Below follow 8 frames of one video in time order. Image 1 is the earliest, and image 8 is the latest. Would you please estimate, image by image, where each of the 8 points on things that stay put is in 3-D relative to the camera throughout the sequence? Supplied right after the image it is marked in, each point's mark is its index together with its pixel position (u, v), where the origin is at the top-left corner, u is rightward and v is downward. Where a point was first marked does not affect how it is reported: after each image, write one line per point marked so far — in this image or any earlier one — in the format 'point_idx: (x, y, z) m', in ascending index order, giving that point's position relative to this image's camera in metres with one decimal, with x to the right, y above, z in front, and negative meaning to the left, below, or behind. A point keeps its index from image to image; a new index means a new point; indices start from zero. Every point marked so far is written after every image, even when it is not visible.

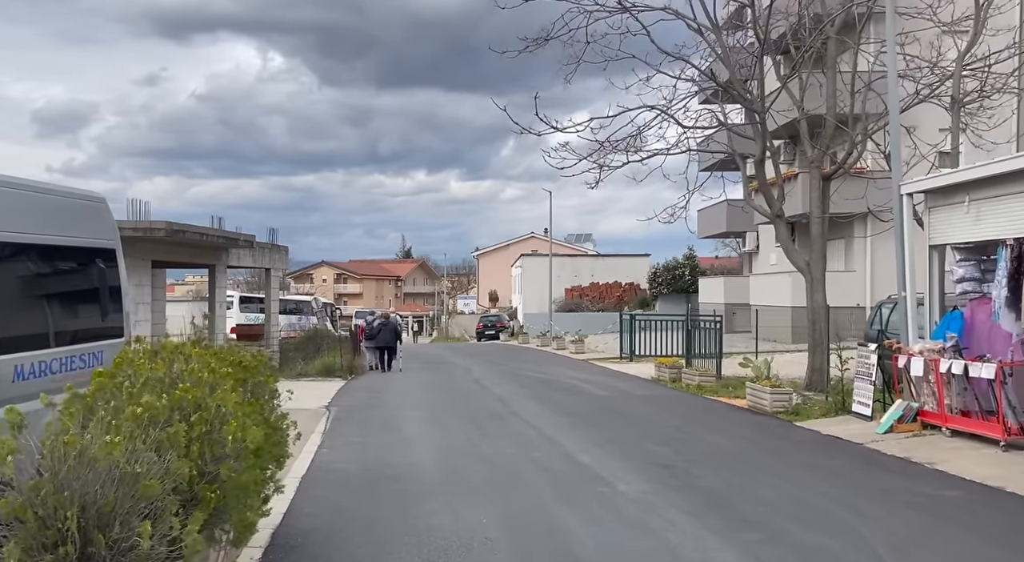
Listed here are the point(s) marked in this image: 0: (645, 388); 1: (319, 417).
0: (+2.5, -2.0, +17.9) m
1: (-2.8, -2.0, +14.4) m
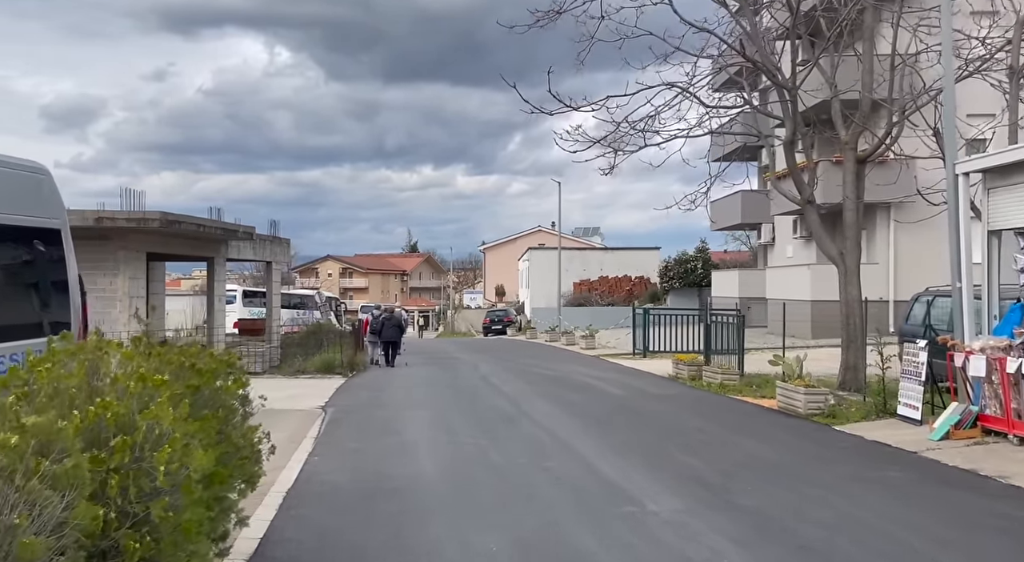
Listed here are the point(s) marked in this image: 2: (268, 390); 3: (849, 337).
0: (+2.7, -1.9, +16.7) m
1: (-2.7, -1.9, +13.3) m
2: (-4.4, -2.0, +17.5) m
3: (+5.1, -0.8, +14.5) m
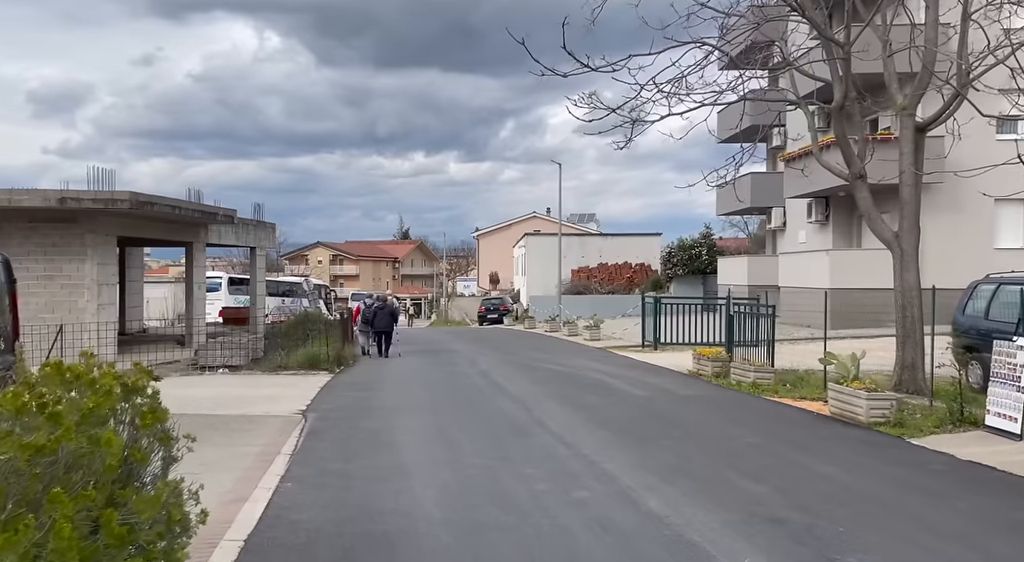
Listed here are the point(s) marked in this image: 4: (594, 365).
0: (+2.8, -1.7, +14.9) m
1: (-2.6, -1.7, +11.4) m
2: (-4.3, -1.7, +15.6) m
3: (+5.2, -0.7, +12.7) m
4: (+1.7, -1.7, +19.8) m
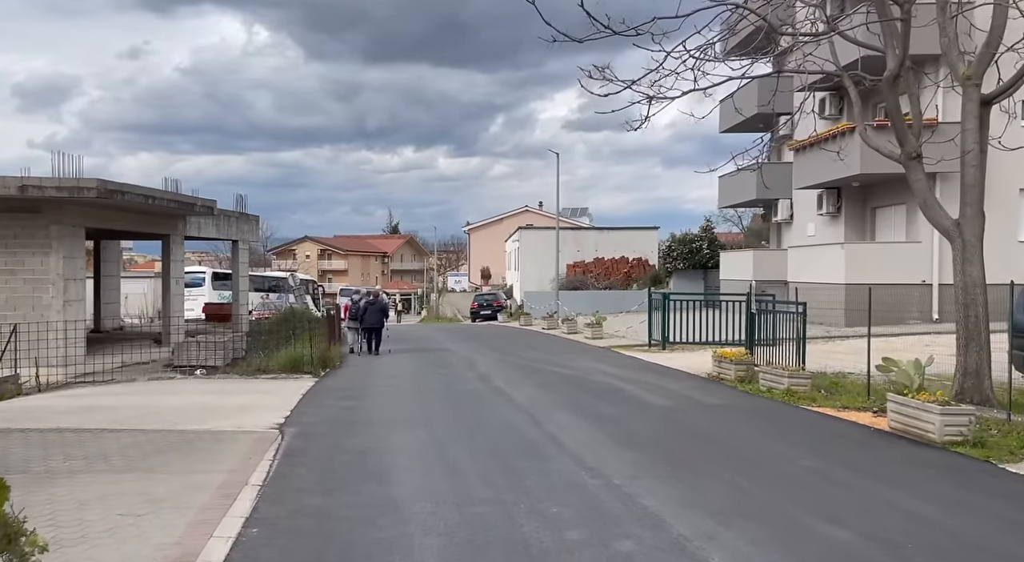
0: (+2.8, -1.6, +13.3) m
1: (-2.5, -1.7, +9.8) m
2: (-4.2, -1.7, +13.9) m
3: (+5.3, -0.6, +11.1) m
4: (+1.7, -1.6, +18.3) m
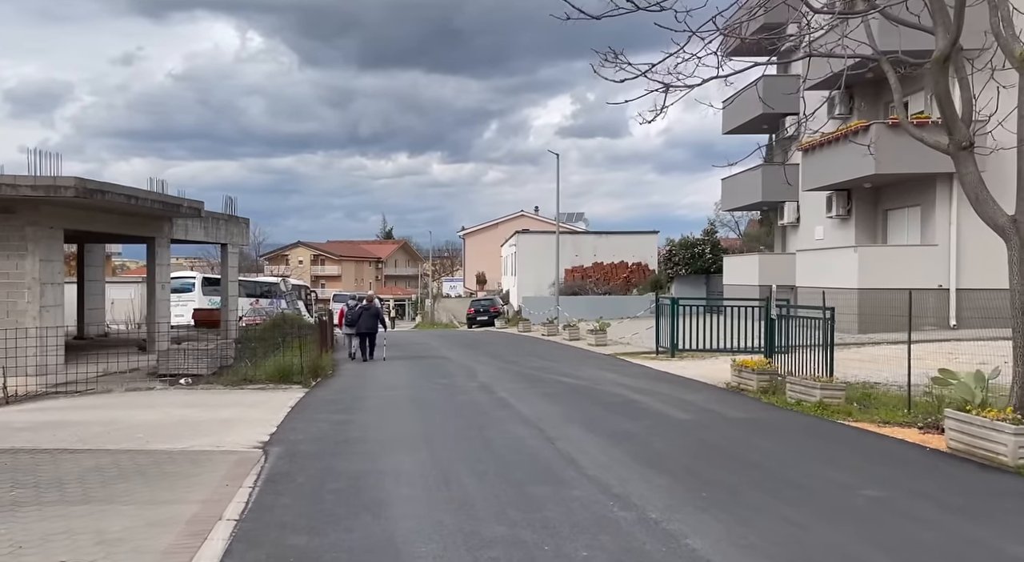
0: (+2.9, -1.6, +12.2) m
1: (-2.3, -1.7, +8.6) m
2: (-4.2, -1.7, +12.8) m
3: (+5.4, -0.6, +10.1) m
4: (+1.7, -1.7, +17.2) m
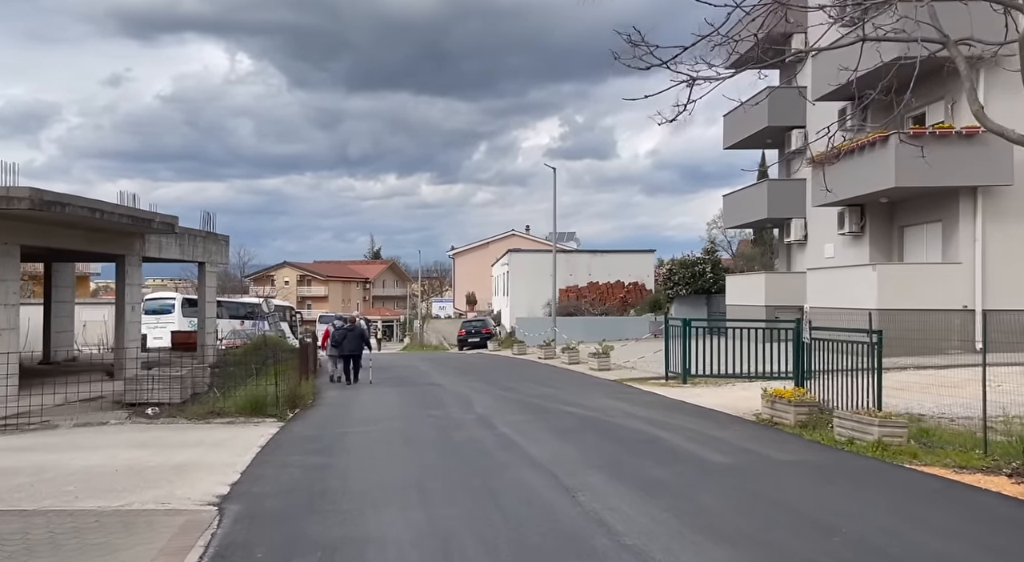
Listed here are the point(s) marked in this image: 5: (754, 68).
0: (+3.0, -1.8, +10.5) m
1: (-2.2, -1.8, +6.8) m
2: (-4.1, -1.9, +11.0) m
3: (+5.5, -0.8, +8.4) m
4: (+1.8, -2.0, +15.4) m
5: (+2.7, +2.2, +9.4) m
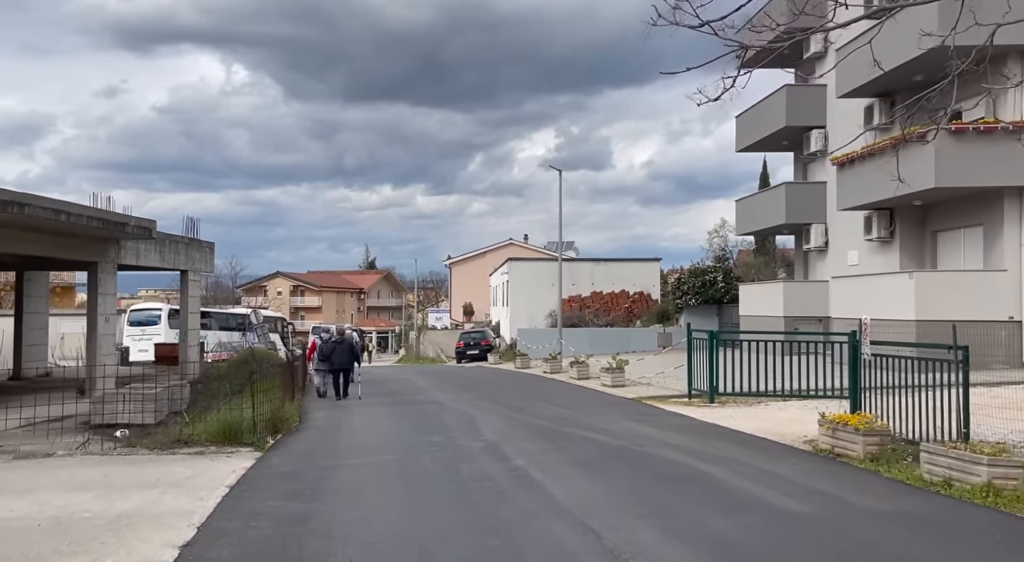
0: (+3.2, -1.9, +8.6) m
1: (-2.0, -1.8, +4.9) m
2: (-3.9, -2.0, +9.0) m
3: (+5.7, -0.8, +6.5) m
4: (+1.9, -2.1, +13.5) m
5: (+2.9, +2.2, +7.5) m
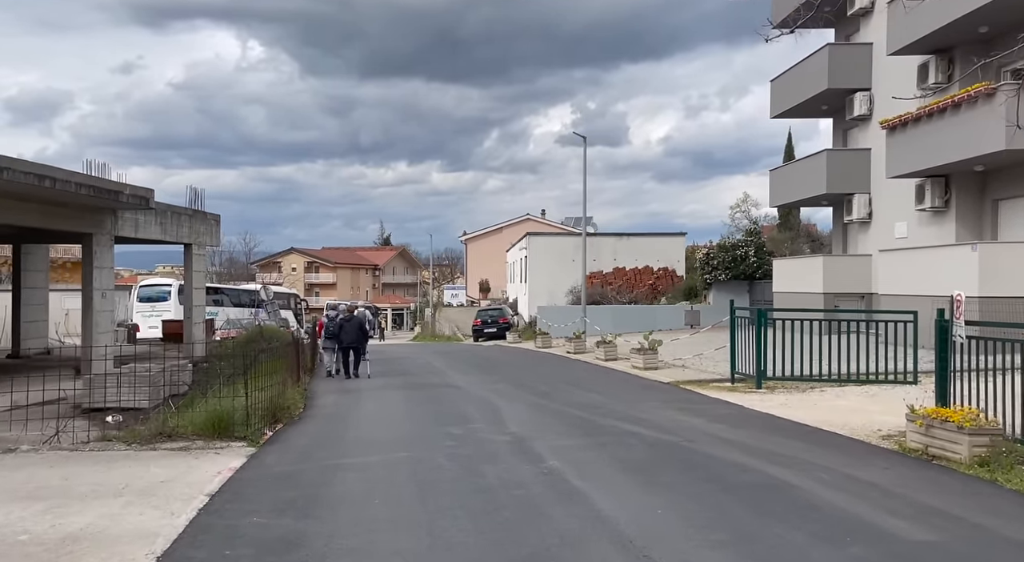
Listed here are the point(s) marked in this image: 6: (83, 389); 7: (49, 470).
0: (+3.5, -1.6, +6.9) m
1: (-1.8, -1.7, +3.3) m
2: (-3.6, -1.7, +7.4) m
3: (+5.9, -0.6, +4.7) m
4: (+2.3, -1.8, +11.8) m
5: (+3.1, +2.4, +5.7) m
6: (-7.2, -1.8, +15.9) m
7: (-4.2, -1.7, +8.9) m
